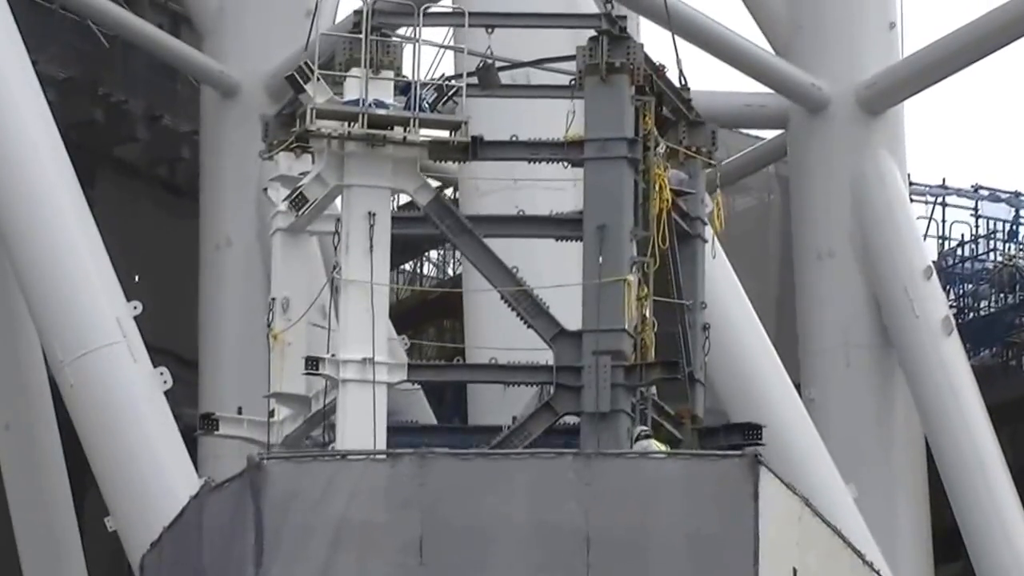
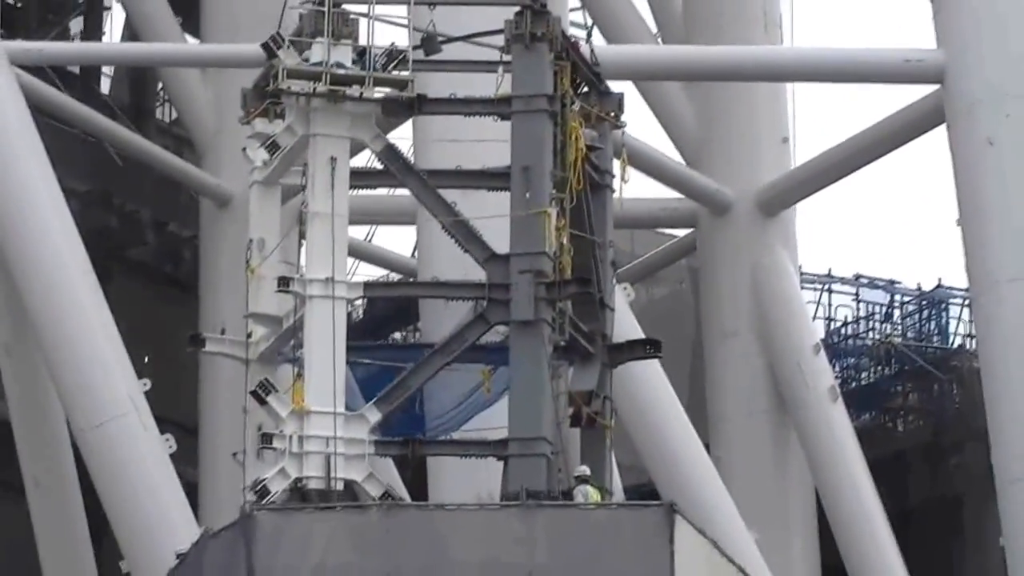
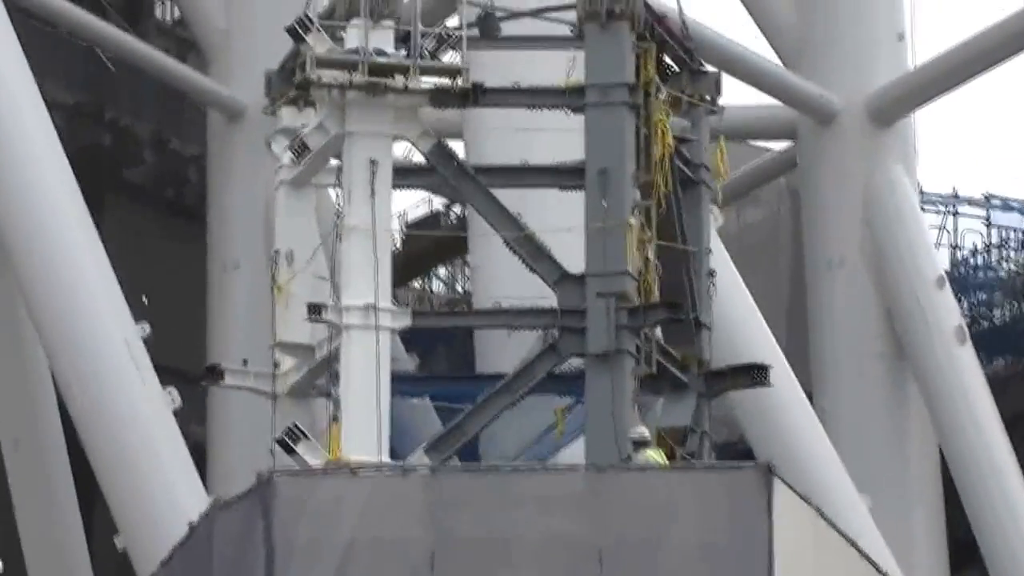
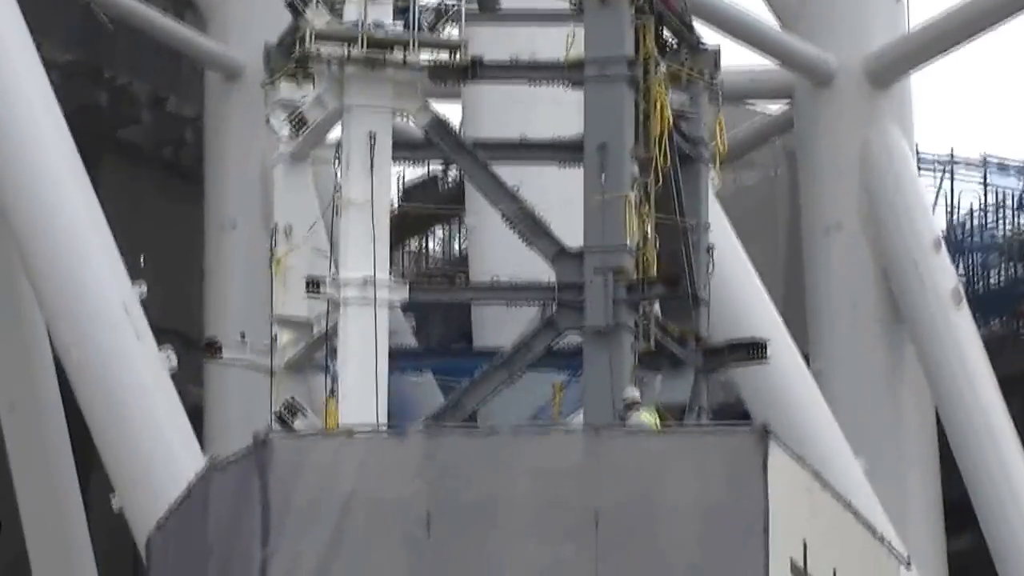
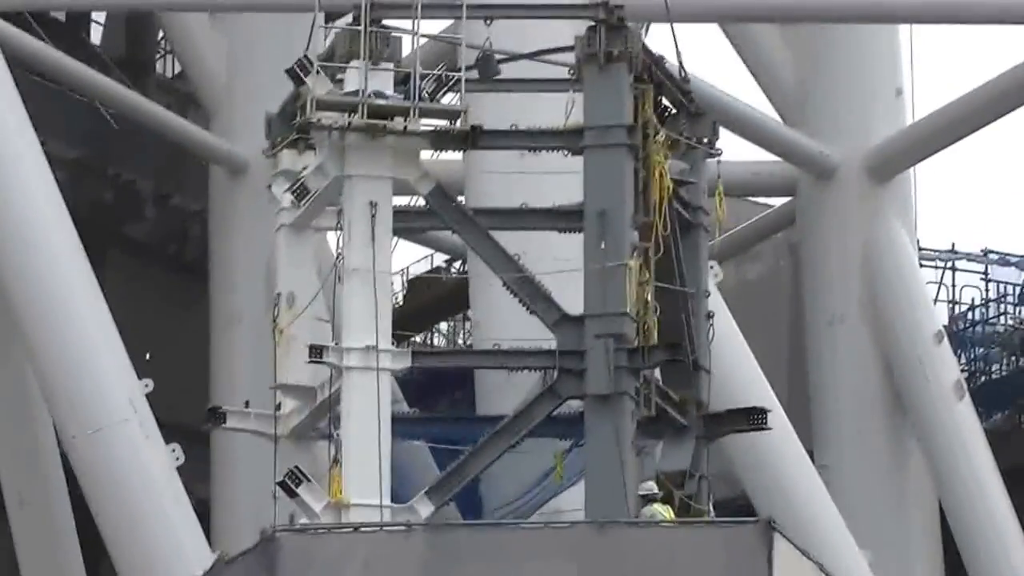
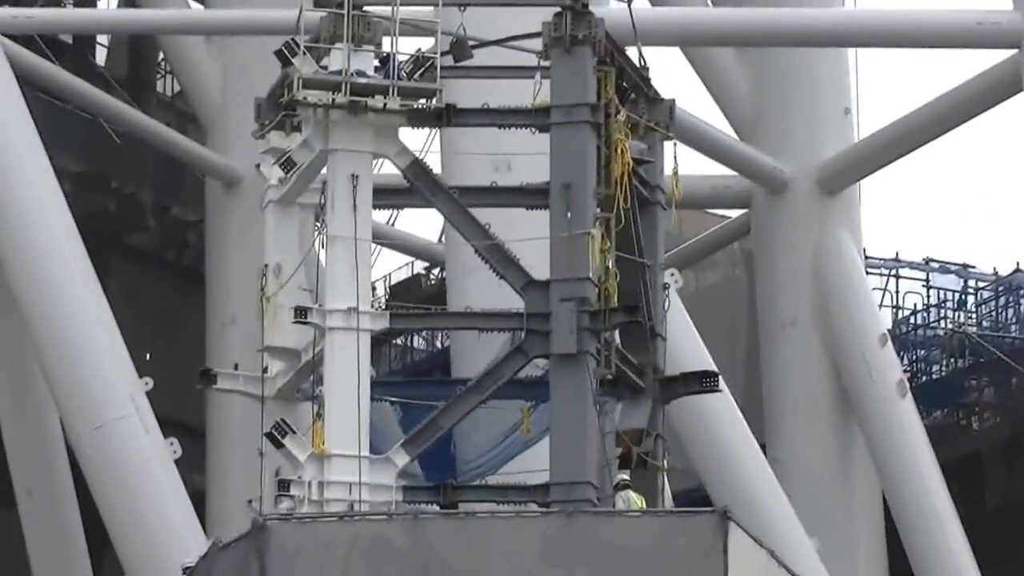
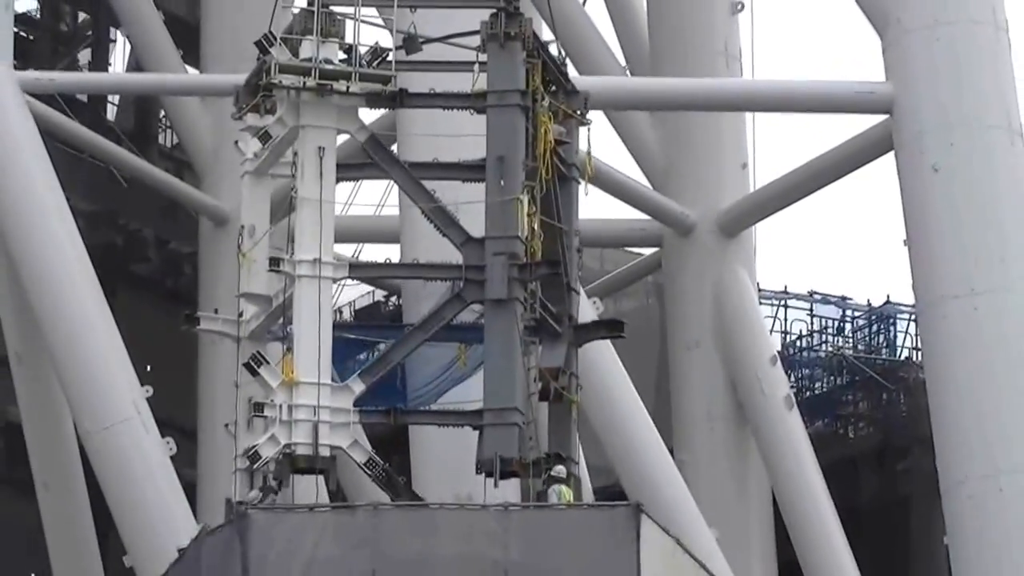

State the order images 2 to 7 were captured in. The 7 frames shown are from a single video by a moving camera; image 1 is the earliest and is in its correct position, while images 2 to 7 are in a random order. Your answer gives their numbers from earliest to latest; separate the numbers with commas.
4, 3, 5, 6, 2, 7
